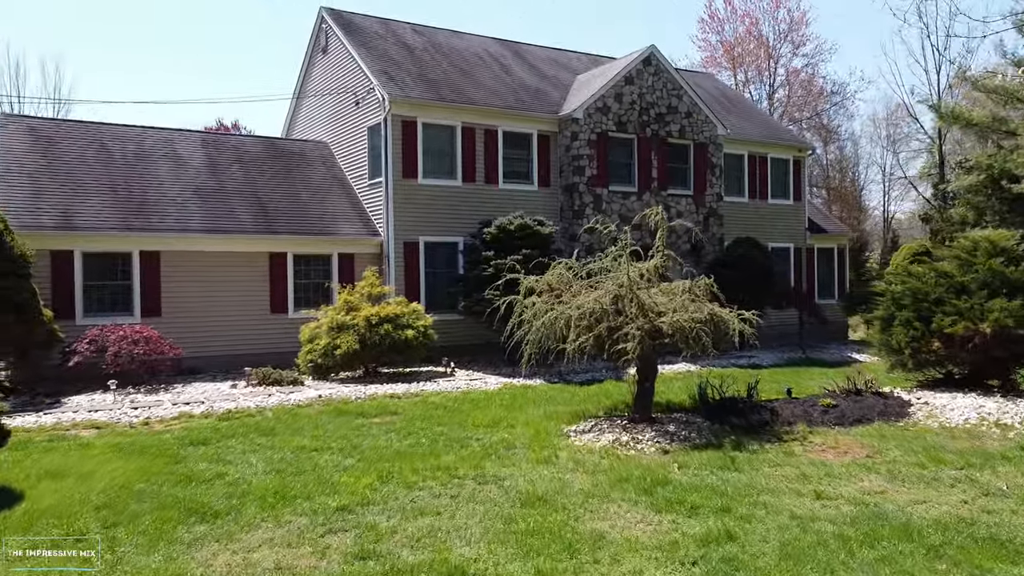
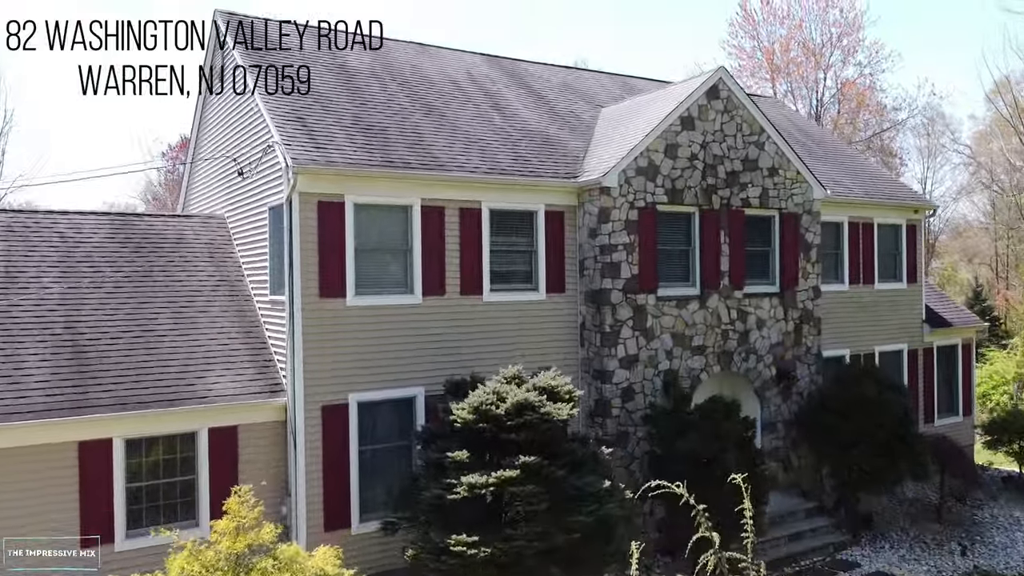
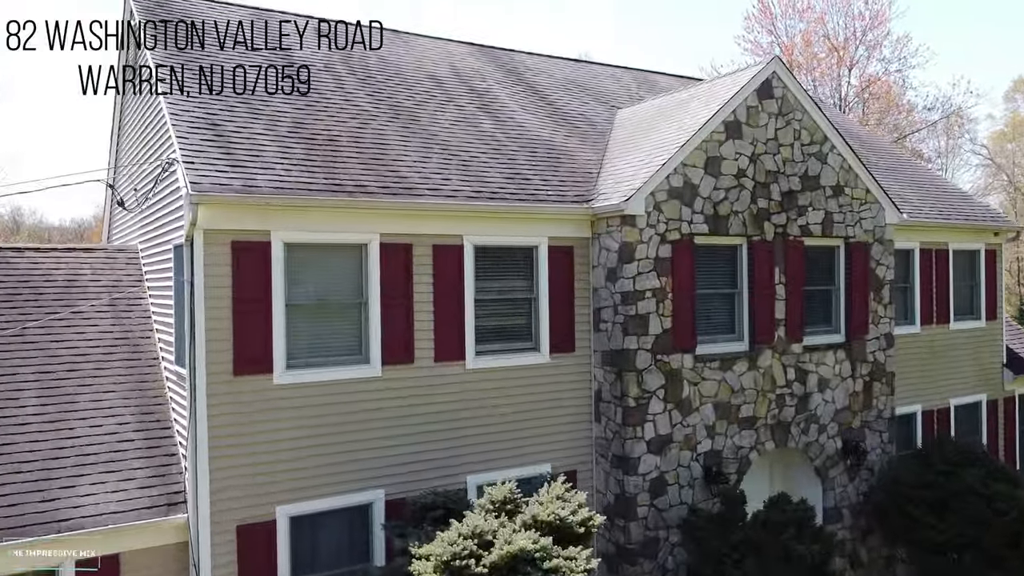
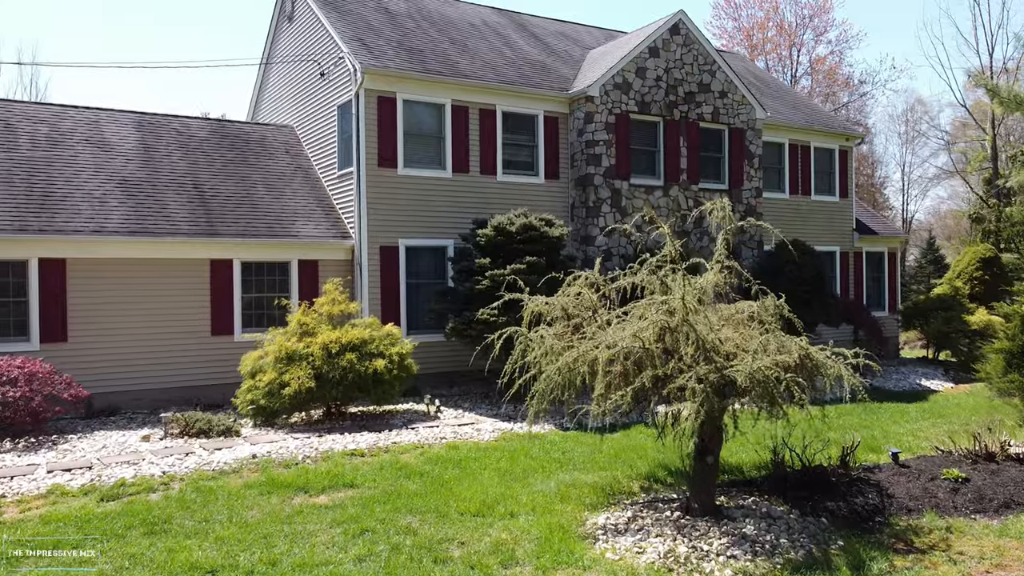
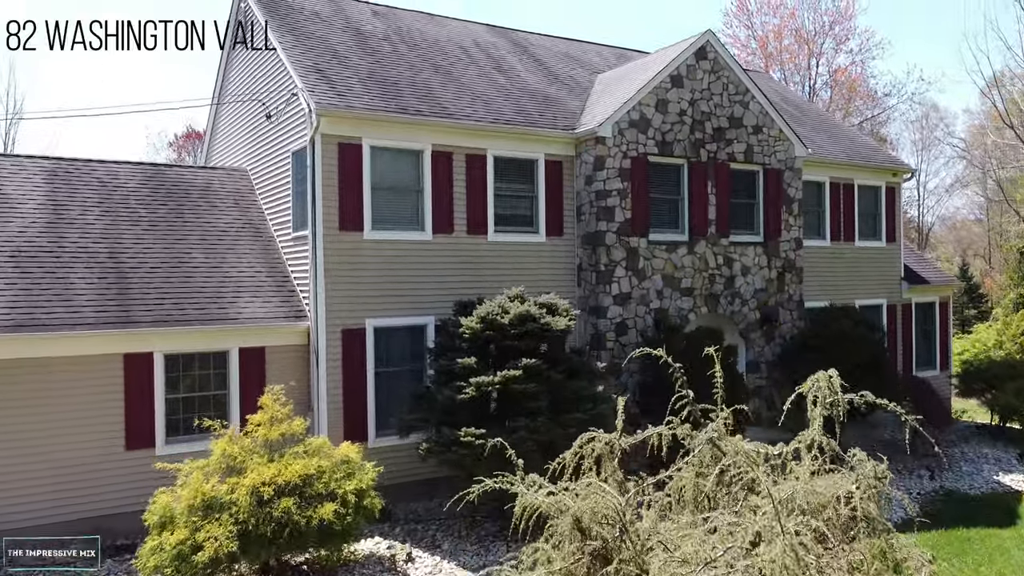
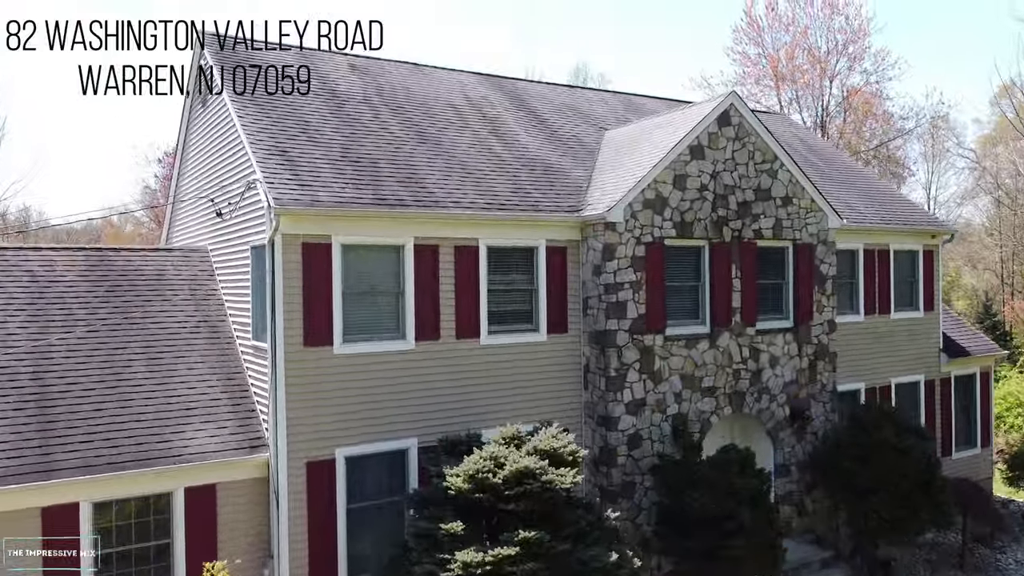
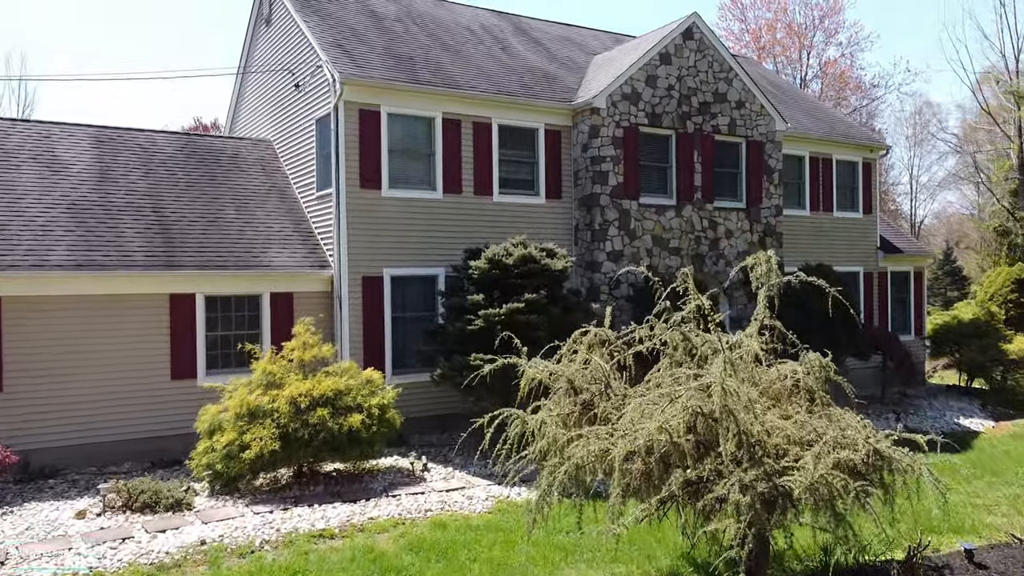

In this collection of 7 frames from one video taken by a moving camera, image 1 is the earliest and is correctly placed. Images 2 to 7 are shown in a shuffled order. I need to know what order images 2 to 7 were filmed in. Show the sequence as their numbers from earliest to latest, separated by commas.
4, 7, 5, 2, 6, 3
